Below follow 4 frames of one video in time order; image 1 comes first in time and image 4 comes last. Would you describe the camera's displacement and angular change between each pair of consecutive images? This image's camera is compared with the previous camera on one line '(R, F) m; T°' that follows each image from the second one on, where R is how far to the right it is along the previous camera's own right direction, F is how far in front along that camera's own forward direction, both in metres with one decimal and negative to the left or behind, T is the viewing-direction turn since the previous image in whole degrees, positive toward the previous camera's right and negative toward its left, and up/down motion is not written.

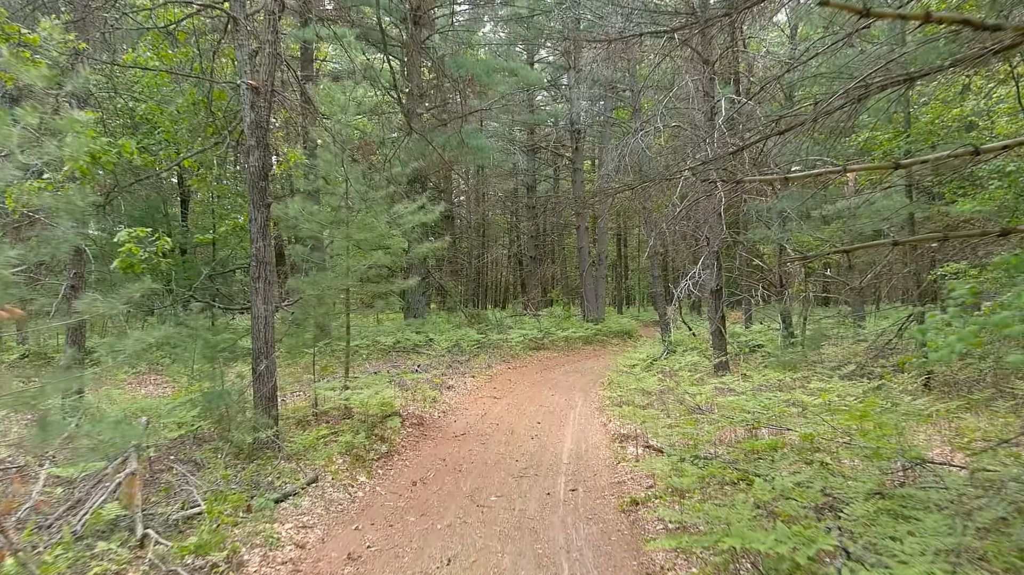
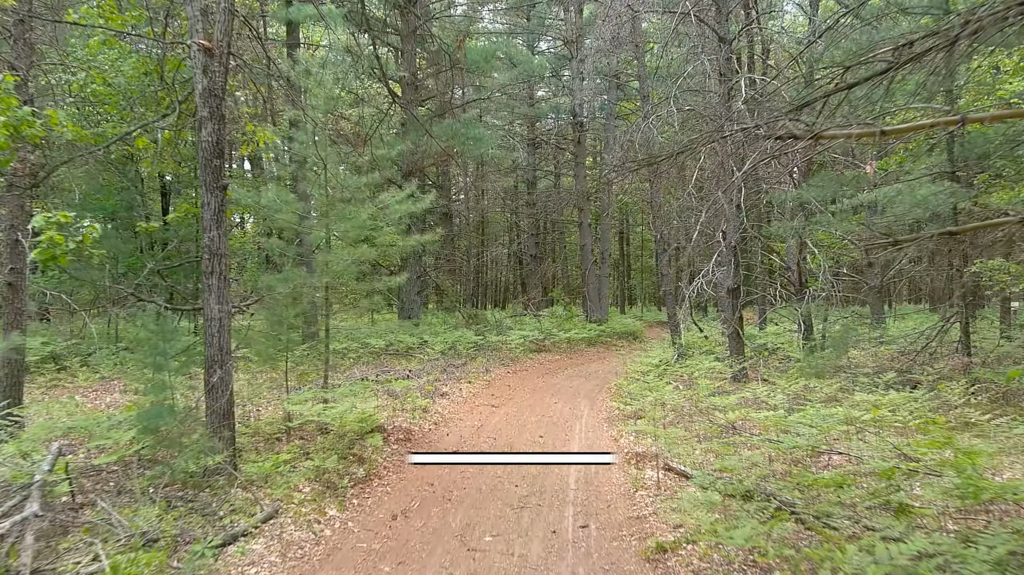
(0.0, +0.9) m; 0°
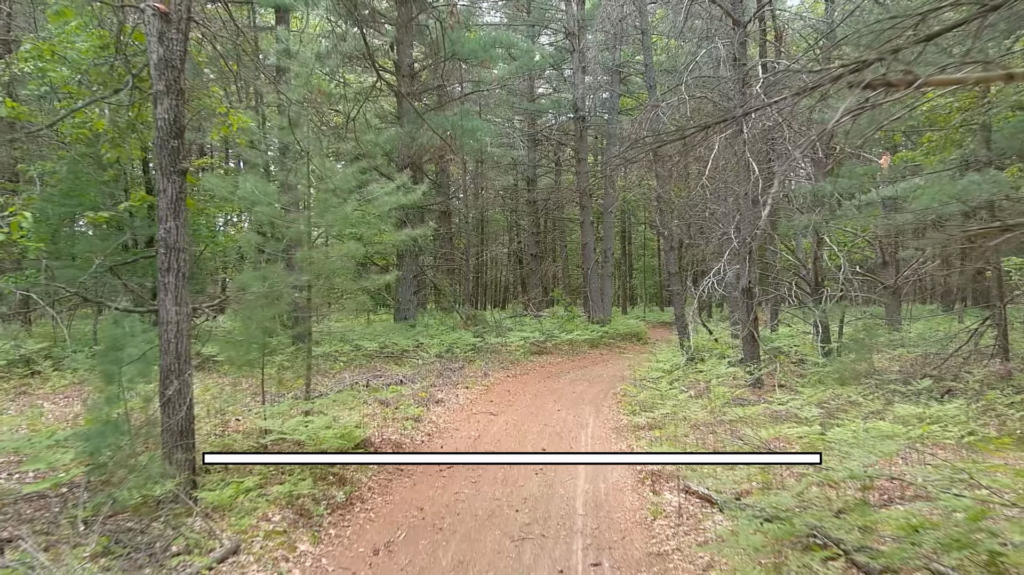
(0.0, +0.7) m; 0°
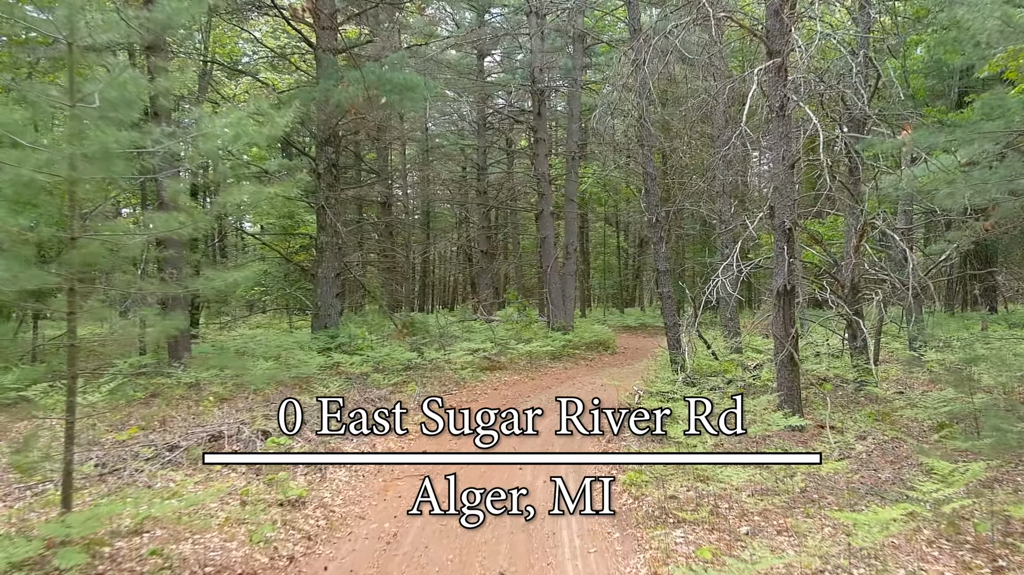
(+0.1, +3.1) m; +4°
